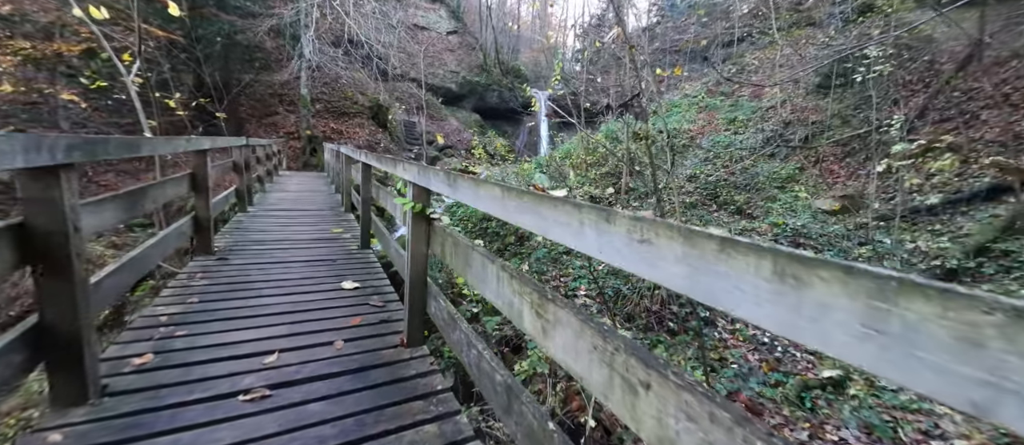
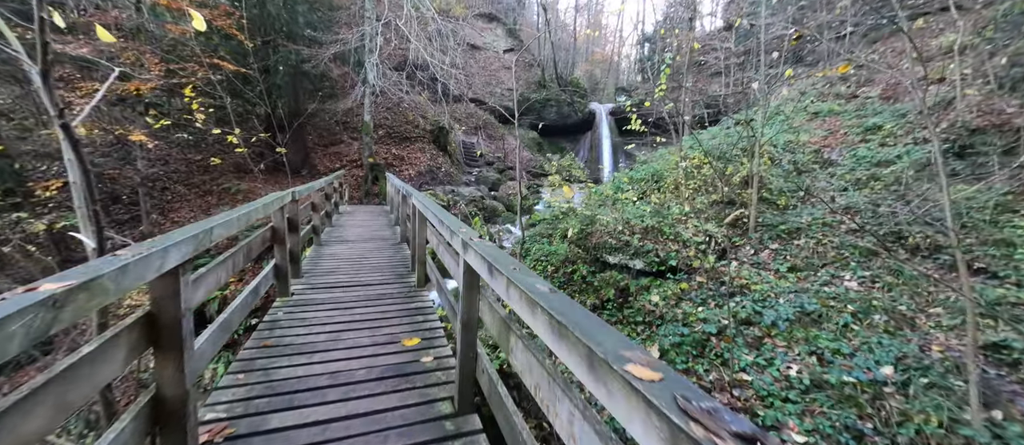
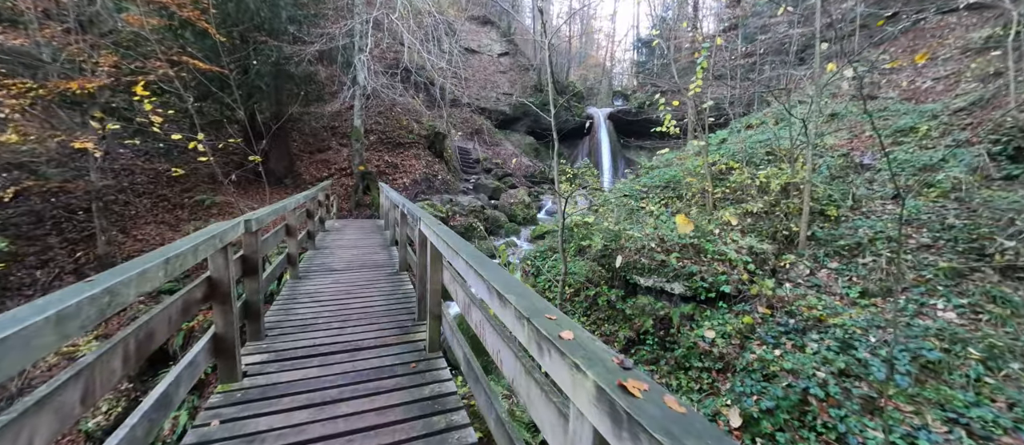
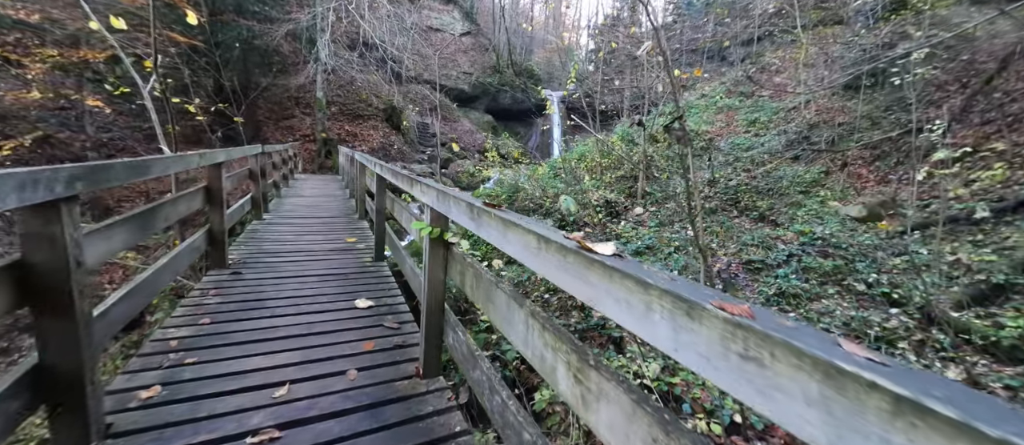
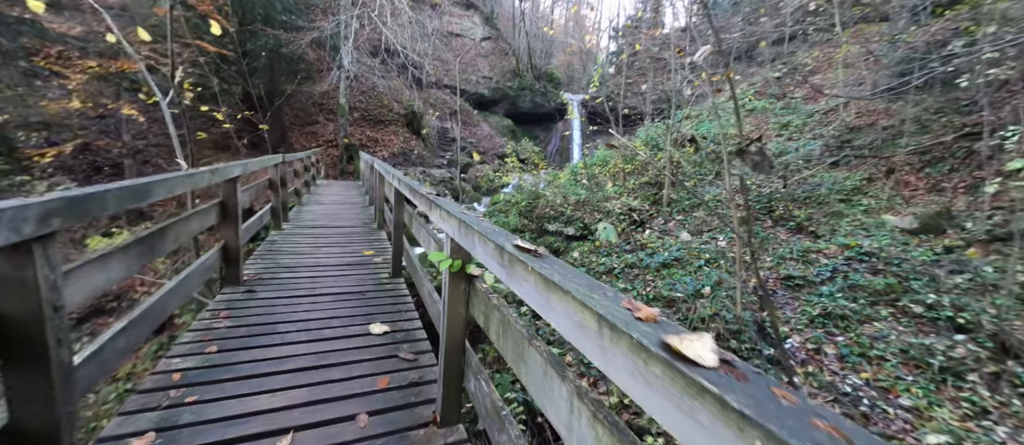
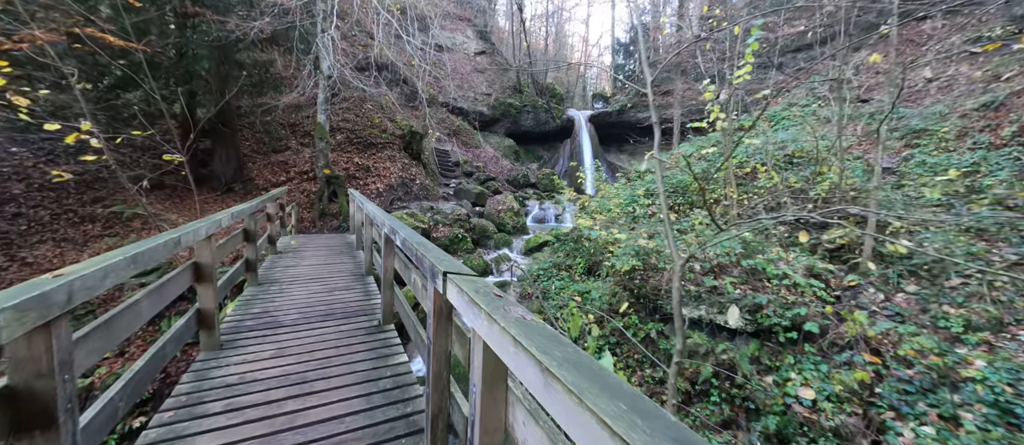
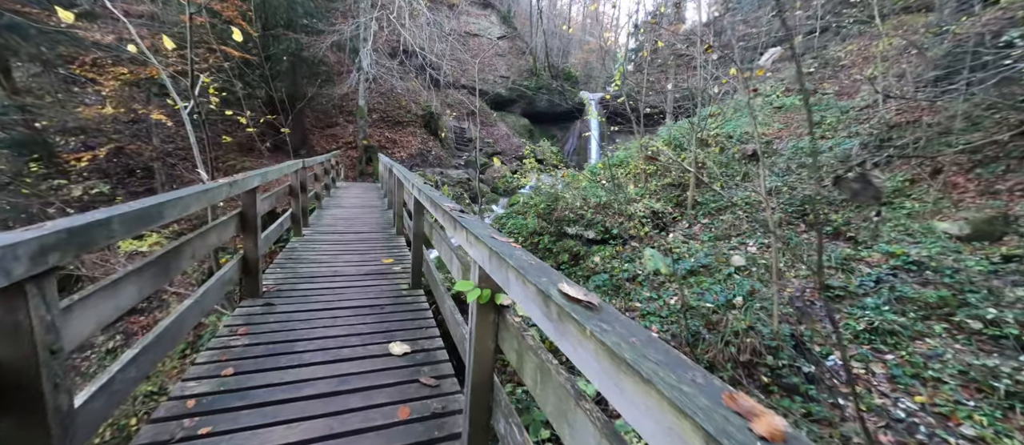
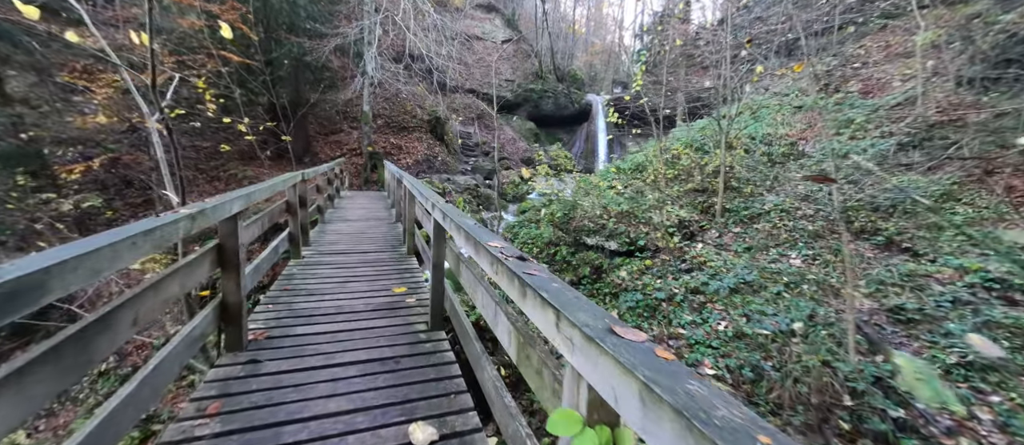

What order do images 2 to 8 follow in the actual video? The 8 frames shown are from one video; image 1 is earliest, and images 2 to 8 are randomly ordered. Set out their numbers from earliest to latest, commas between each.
4, 5, 7, 8, 2, 3, 6
